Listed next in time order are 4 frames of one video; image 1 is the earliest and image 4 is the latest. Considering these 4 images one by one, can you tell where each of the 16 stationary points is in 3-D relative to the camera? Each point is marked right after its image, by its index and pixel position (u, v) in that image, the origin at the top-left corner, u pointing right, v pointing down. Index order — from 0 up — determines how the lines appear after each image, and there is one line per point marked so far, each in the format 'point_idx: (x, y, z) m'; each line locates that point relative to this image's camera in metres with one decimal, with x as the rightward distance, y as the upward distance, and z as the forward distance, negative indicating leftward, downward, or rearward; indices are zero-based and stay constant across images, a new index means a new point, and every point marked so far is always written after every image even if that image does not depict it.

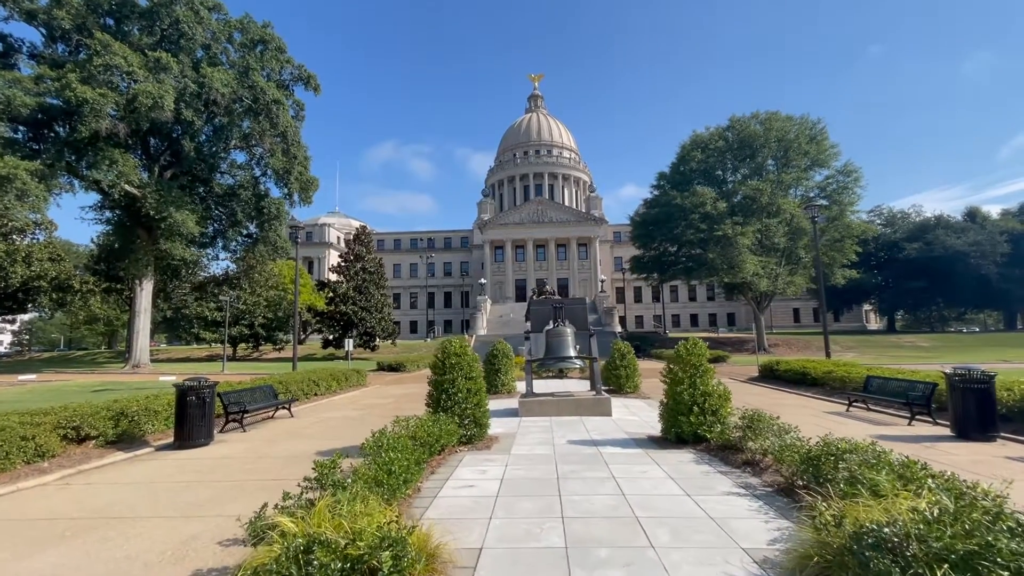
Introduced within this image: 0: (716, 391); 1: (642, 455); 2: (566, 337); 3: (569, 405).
0: (+3.0, -1.5, +7.7) m
1: (+1.7, -2.2, +7.0) m
2: (+1.2, -1.1, +11.6) m
3: (+1.2, -2.4, +10.9) m
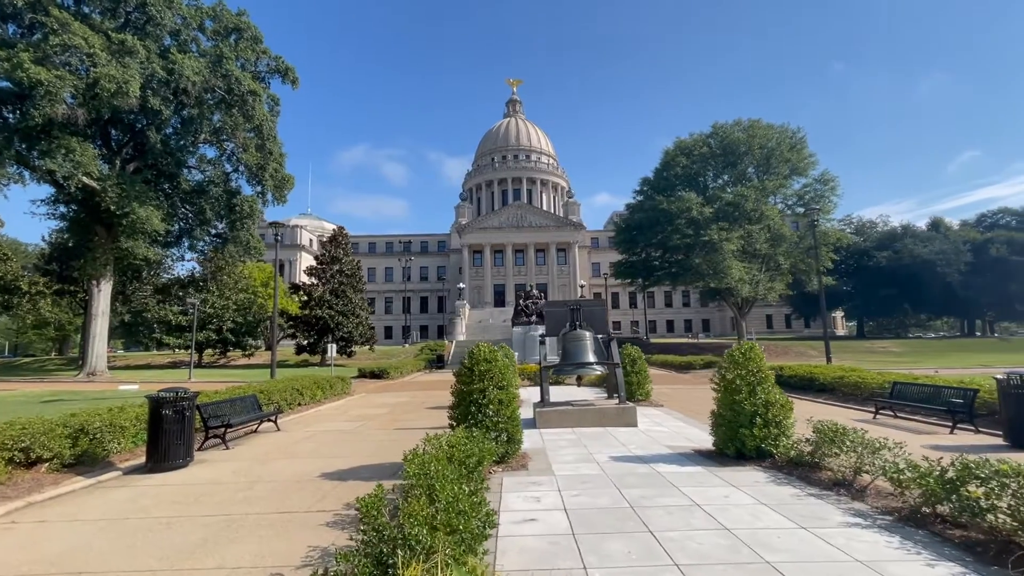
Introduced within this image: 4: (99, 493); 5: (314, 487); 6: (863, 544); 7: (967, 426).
0: (+3.5, -1.5, +6.9) m
1: (+2.3, -2.2, +6.1) m
2: (+1.5, -1.1, +10.7) m
3: (+1.5, -2.4, +9.9) m
4: (-4.9, -2.4, +6.3) m
5: (-2.3, -2.4, +6.2) m
6: (+2.7, -1.9, +4.0) m
7: (+8.7, -2.6, +10.1) m
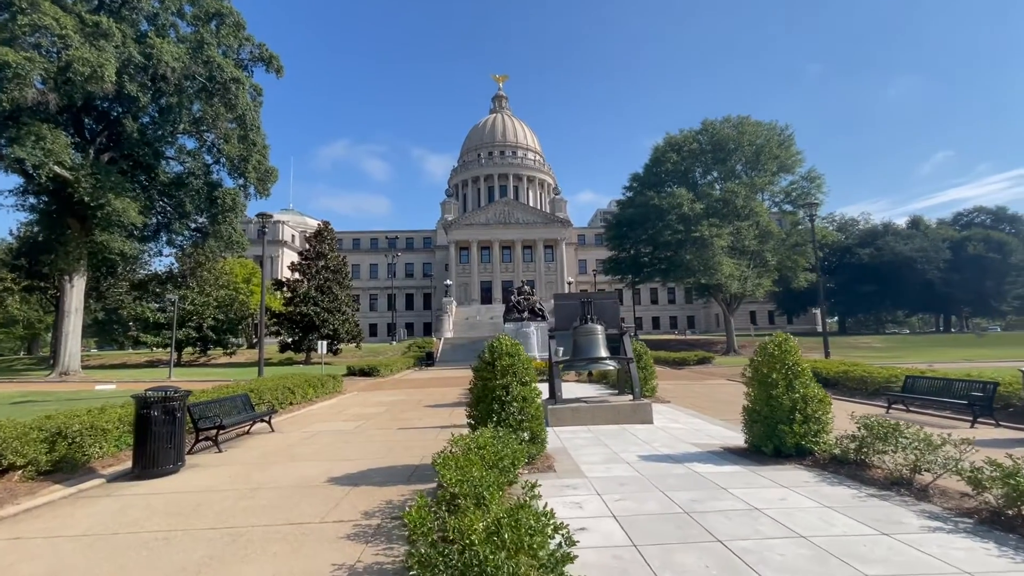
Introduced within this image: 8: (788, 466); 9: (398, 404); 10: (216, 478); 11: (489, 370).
0: (+3.8, -1.3, +6.5) m
1: (+2.6, -2.0, +5.7) m
2: (+1.6, -0.9, +10.3) m
3: (+1.7, -2.3, +9.5) m
4: (-4.6, -2.3, +5.6) m
5: (-2.0, -2.2, +5.6) m
6: (+3.0, -1.8, +3.6) m
7: (+8.9, -2.5, +9.9) m
8: (+3.2, -2.1, +6.1) m
9: (-3.1, -3.1, +14.2) m
10: (-3.7, -2.3, +6.5) m
11: (-0.3, -1.0, +6.5) m
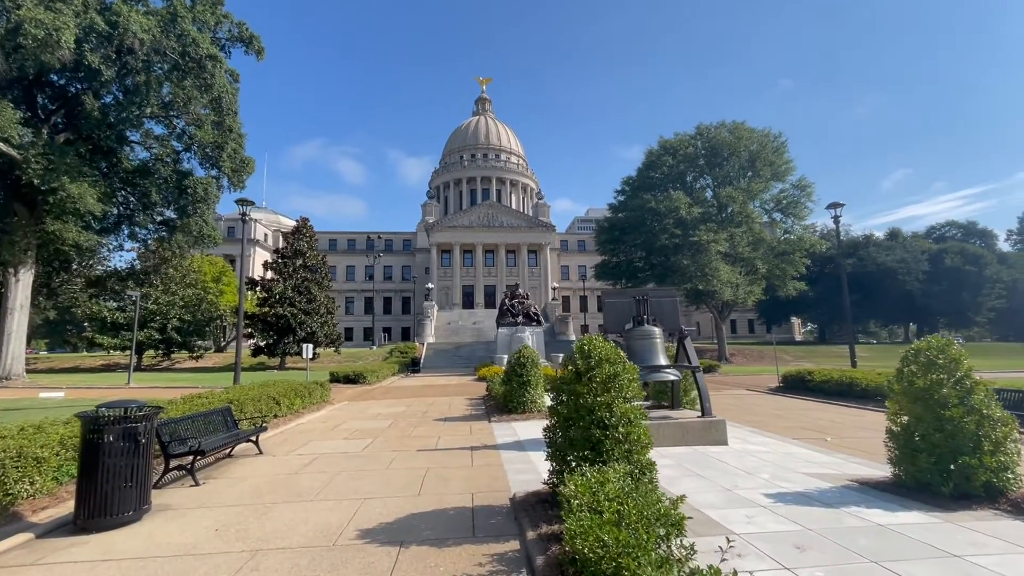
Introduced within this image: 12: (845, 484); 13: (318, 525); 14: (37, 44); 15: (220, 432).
0: (+4.6, -1.2, +5.0) m
1: (+3.5, -1.9, +4.1) m
2: (+2.3, -0.8, +8.7) m
3: (+2.4, -2.2, +7.9) m
4: (-3.7, -2.1, +3.7) m
5: (-1.1, -2.0, +3.8) m
6: (+4.1, -1.7, +2.1) m
7: (+9.6, -2.5, +8.7) m
8: (+4.1, -1.9, +4.5) m
9: (-2.6, -3.0, +12.3) m
10: (-2.8, -2.1, +4.6) m
11: (+0.6, -0.8, +4.8) m
12: (+3.5, -2.1, +5.6) m
13: (-1.8, -2.1, +4.7) m
14: (-15.9, +8.2, +17.6) m
15: (-4.1, -2.0, +7.4) m
